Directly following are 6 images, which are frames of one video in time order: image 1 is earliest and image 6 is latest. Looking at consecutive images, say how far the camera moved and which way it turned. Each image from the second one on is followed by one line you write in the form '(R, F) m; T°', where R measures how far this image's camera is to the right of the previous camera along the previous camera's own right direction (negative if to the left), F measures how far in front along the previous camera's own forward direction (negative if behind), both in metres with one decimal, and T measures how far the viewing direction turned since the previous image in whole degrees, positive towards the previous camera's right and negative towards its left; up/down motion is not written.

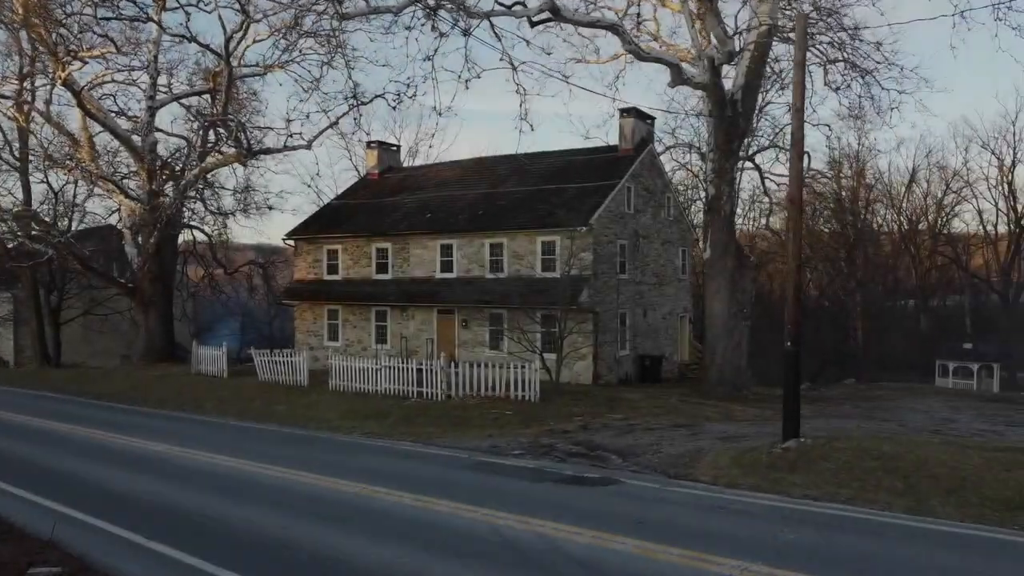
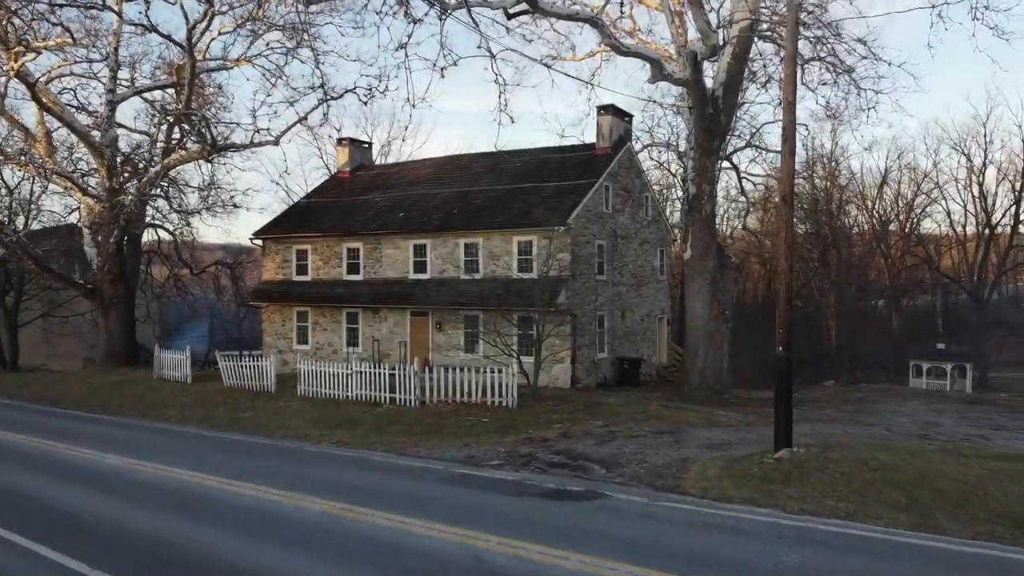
(-0.1, +0.7) m; +2°
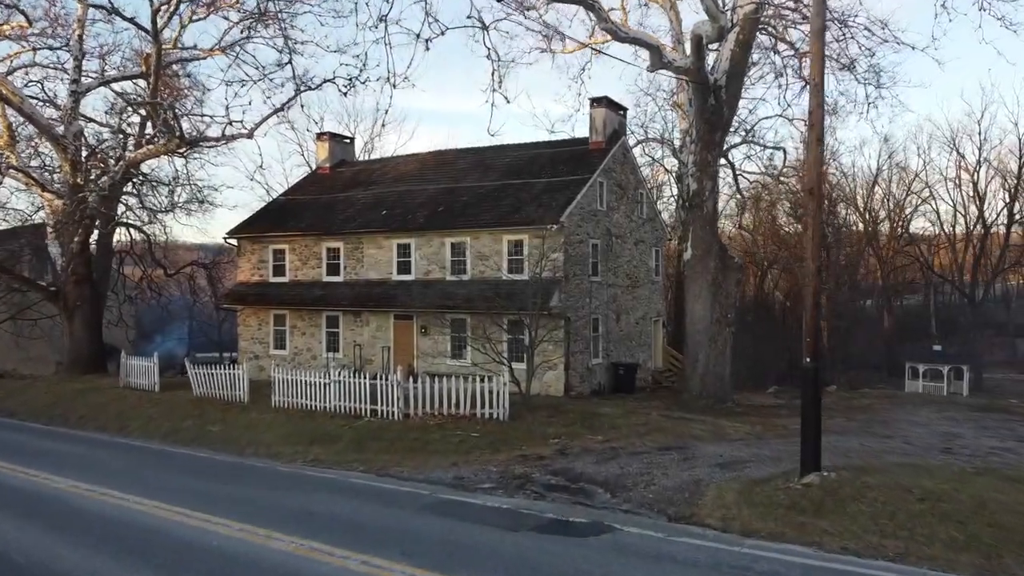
(-0.1, +1.3) m; +1°
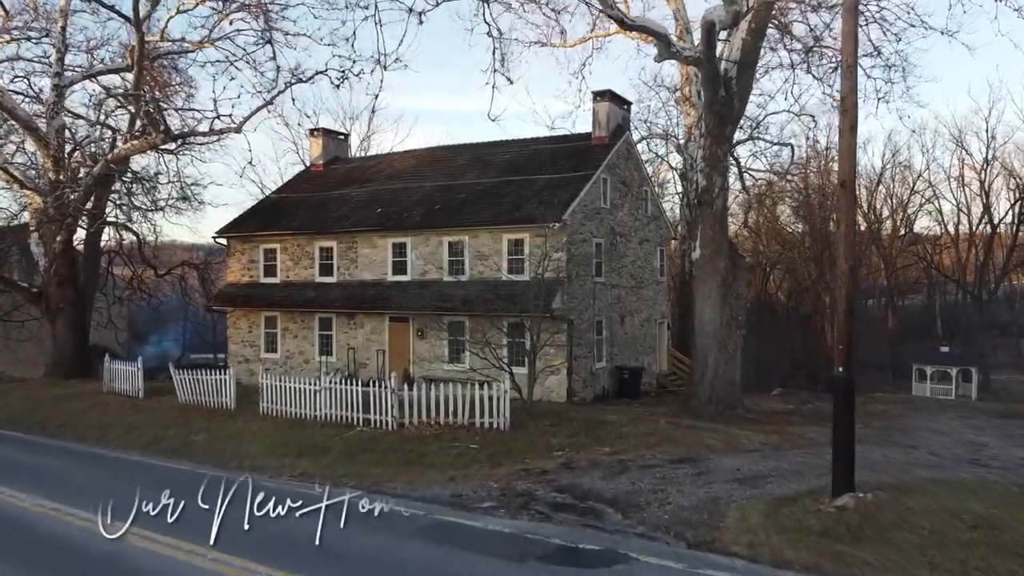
(-0.1, +0.9) m; 0°
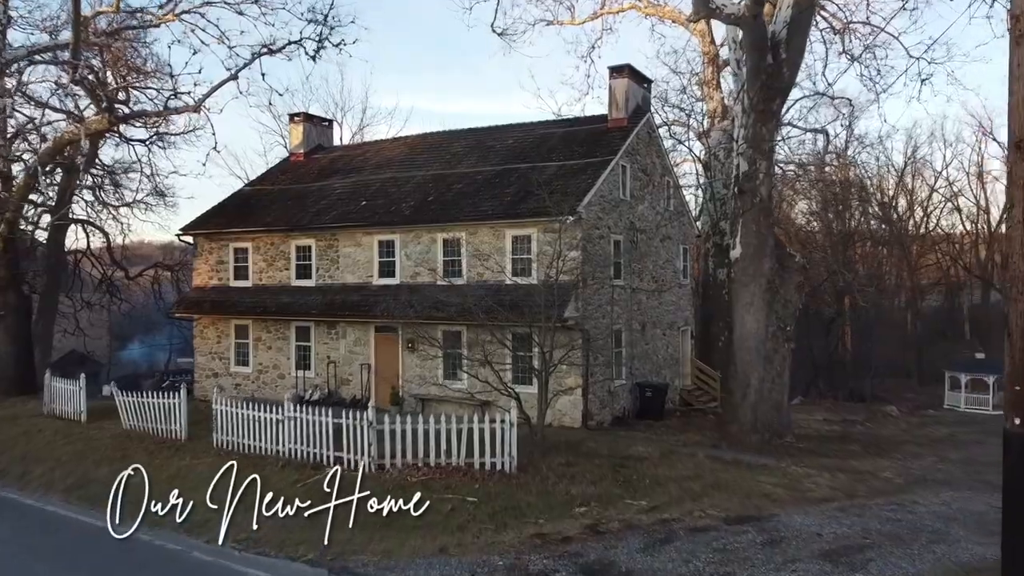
(-0.1, +3.0) m; 0°
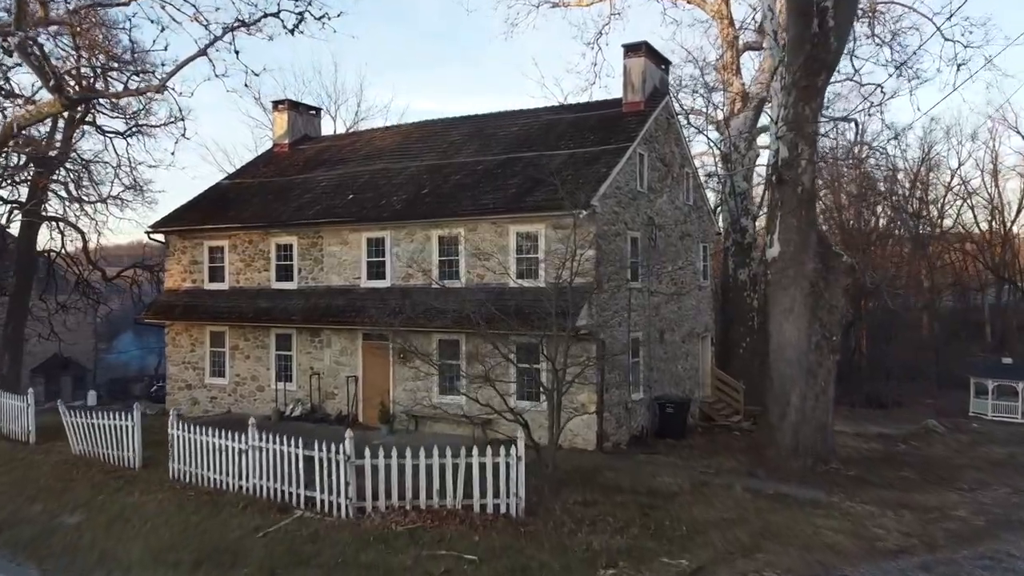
(-0.1, +2.1) m; 0°
